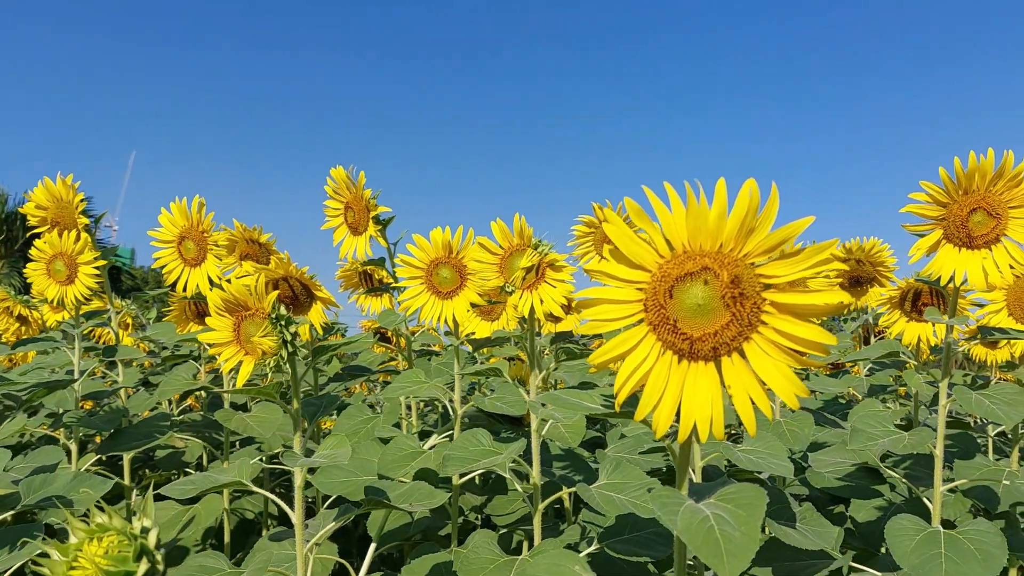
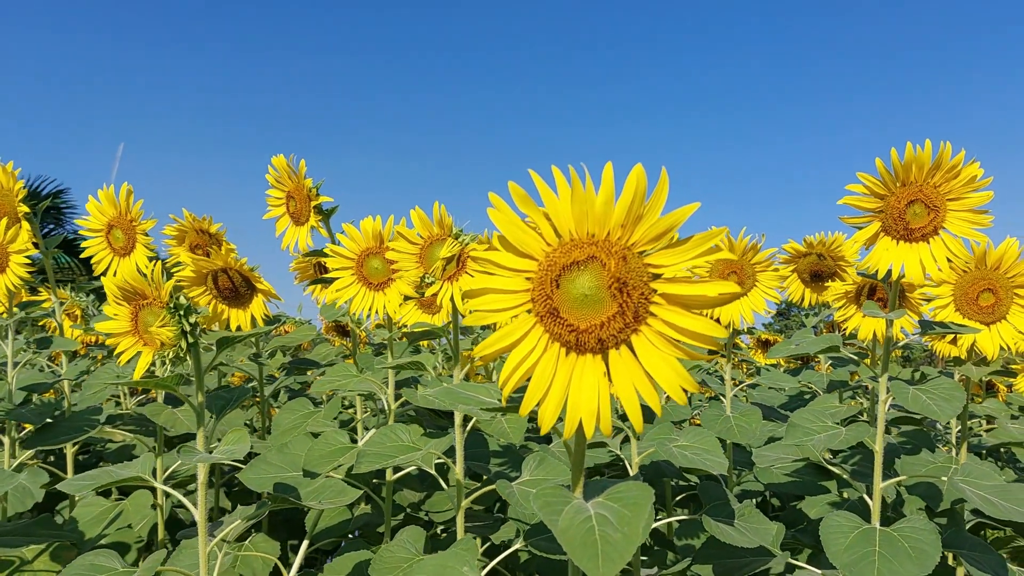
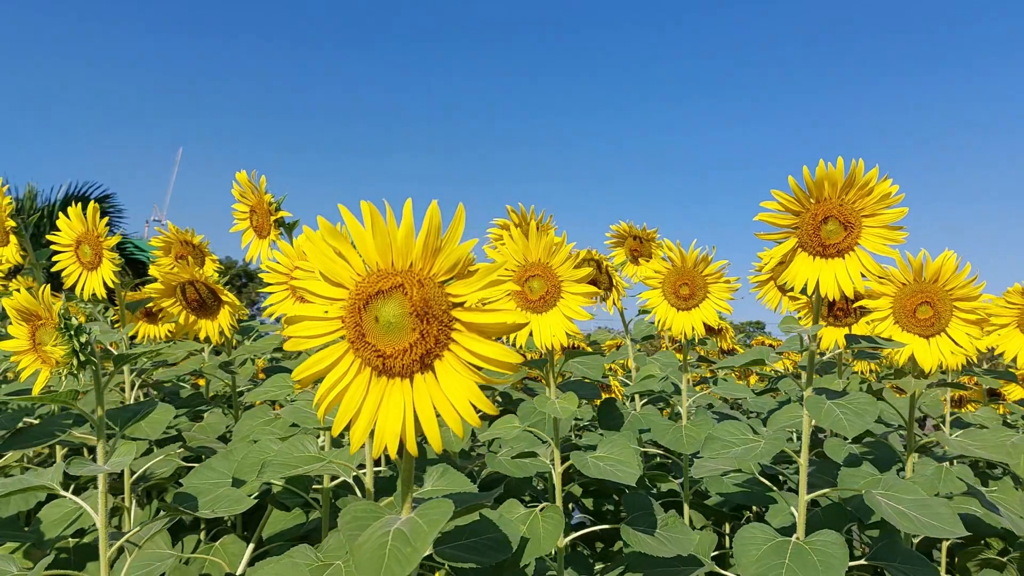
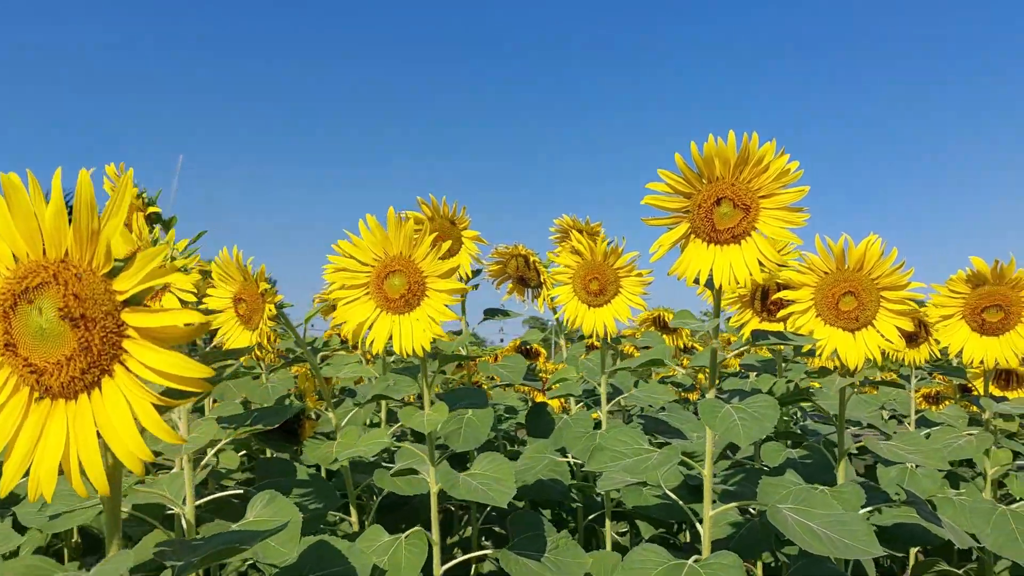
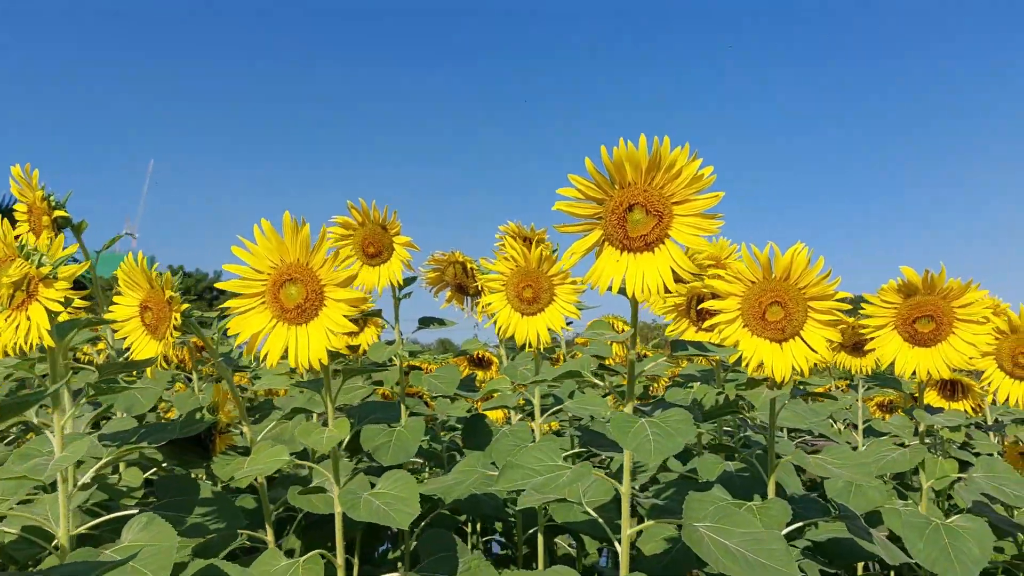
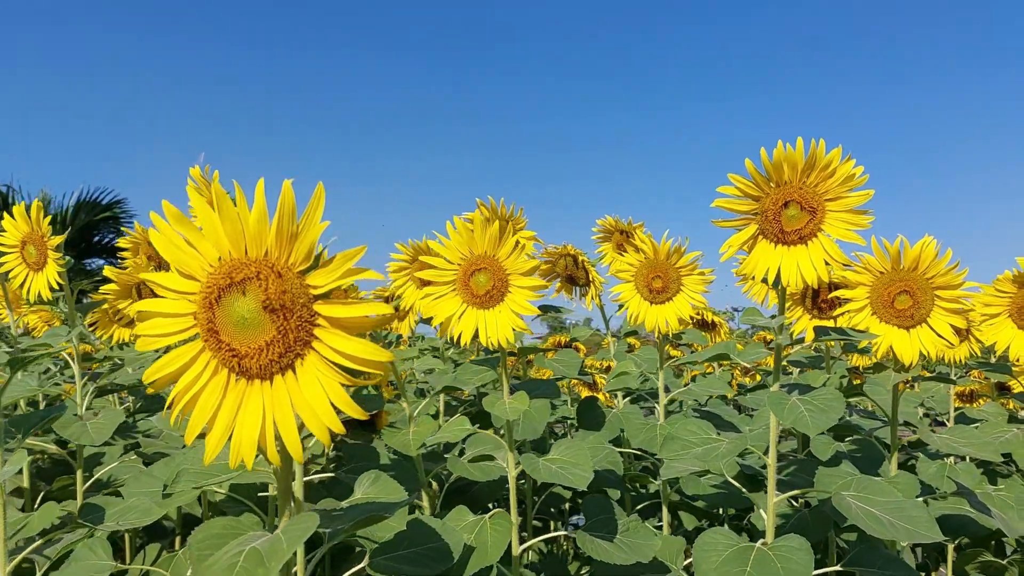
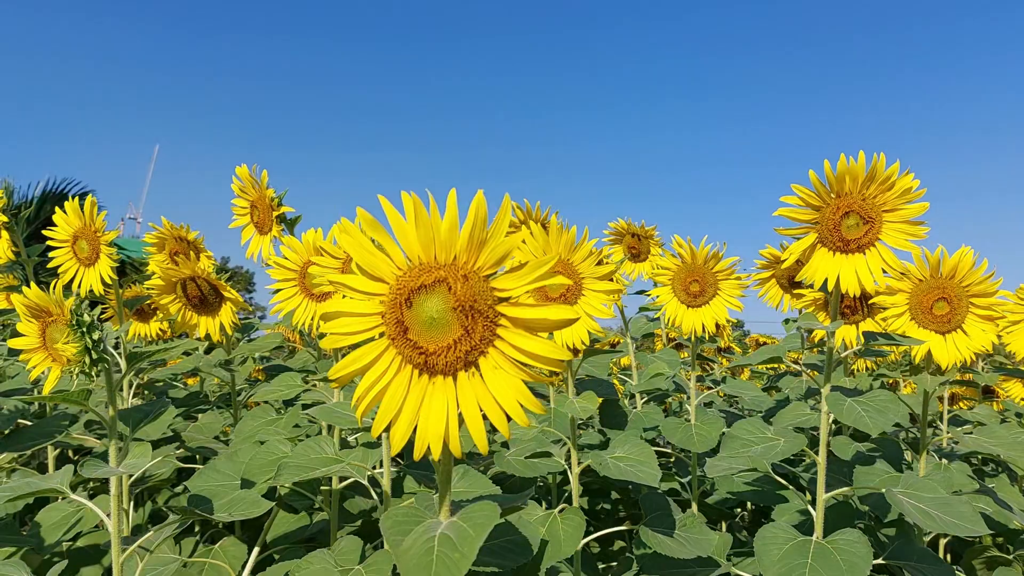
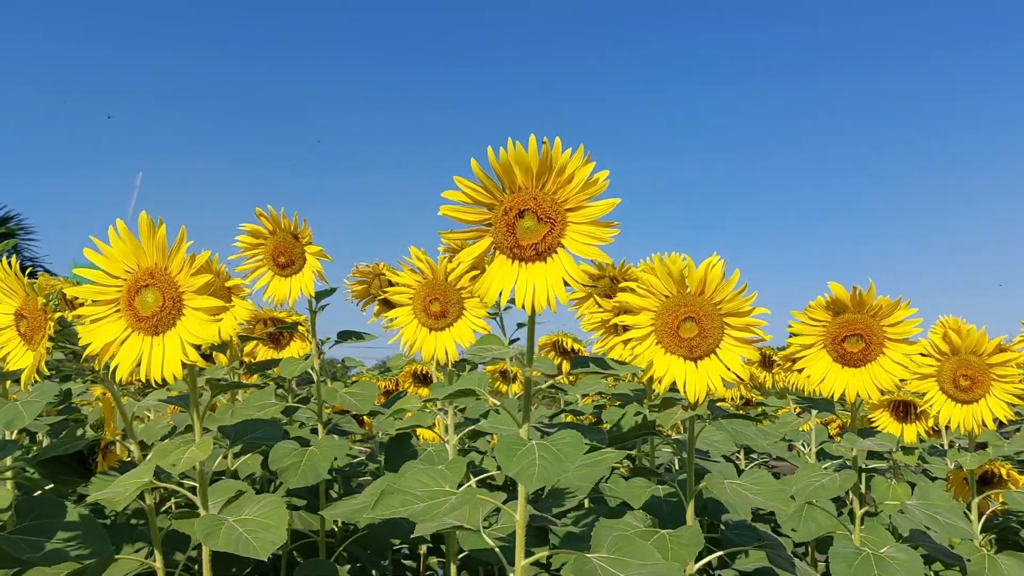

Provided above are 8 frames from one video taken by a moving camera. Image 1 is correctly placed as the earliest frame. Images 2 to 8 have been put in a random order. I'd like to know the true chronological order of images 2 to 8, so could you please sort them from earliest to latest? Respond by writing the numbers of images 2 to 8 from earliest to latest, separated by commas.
2, 7, 3, 6, 4, 5, 8
